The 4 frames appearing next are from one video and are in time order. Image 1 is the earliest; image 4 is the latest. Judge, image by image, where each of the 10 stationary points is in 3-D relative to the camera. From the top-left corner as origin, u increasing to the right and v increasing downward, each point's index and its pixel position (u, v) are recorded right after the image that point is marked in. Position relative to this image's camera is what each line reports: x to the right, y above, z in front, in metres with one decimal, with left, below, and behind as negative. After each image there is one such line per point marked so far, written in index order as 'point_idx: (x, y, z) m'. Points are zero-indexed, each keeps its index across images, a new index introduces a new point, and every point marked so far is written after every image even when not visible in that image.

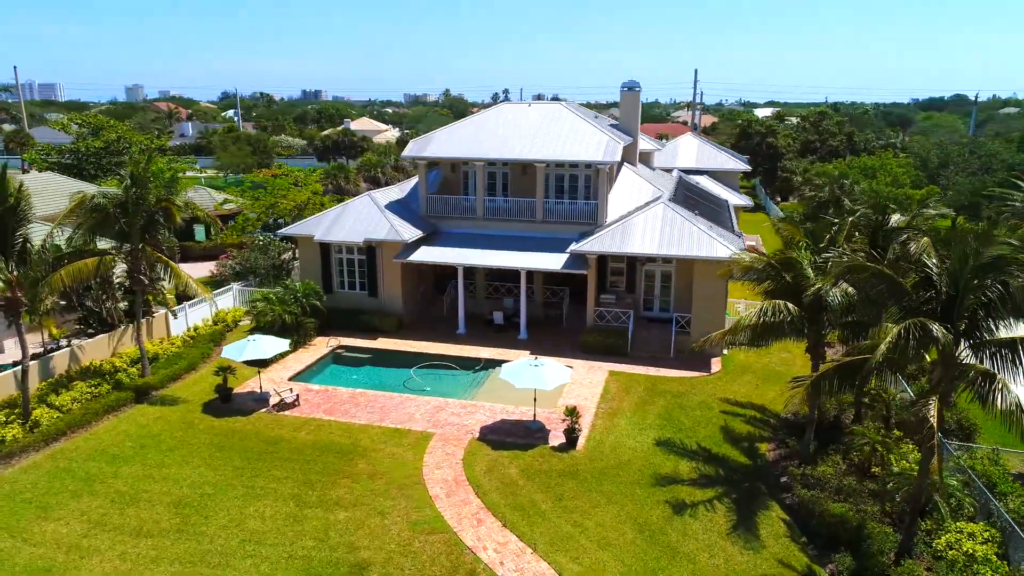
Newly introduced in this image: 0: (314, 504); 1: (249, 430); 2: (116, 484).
0: (-3.7, -4.0, +13.3) m
1: (-5.9, -3.2, +16.0) m
2: (-7.8, -3.9, +13.9) m
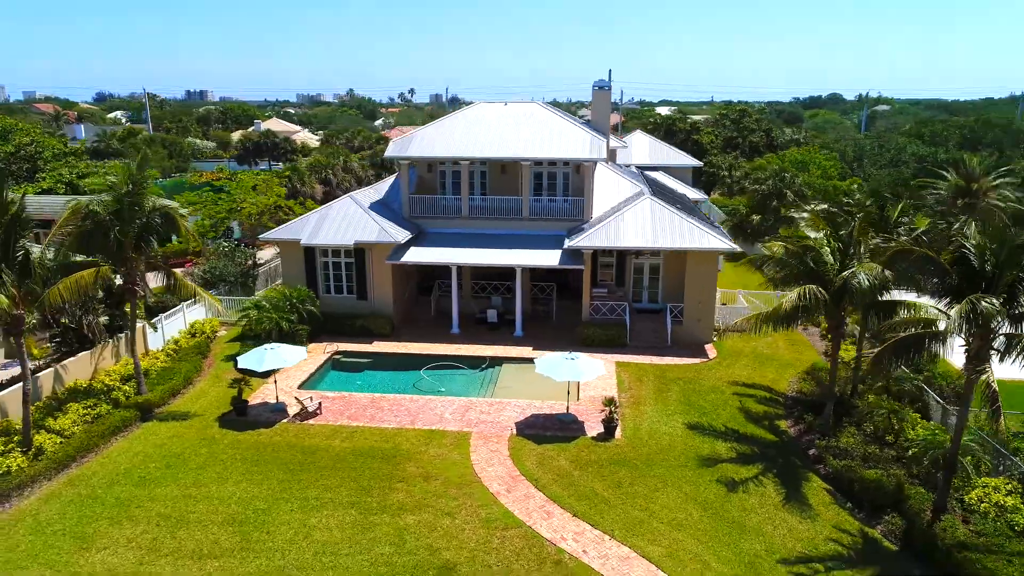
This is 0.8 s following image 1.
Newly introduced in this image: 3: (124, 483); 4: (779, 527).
0: (-2.5, -4.1, +13.1) m
1: (-5.0, -3.3, +15.4) m
2: (-6.6, -4.1, +13.1) m
3: (-7.6, -3.8, +13.9) m
4: (+4.8, -4.3, +12.7) m
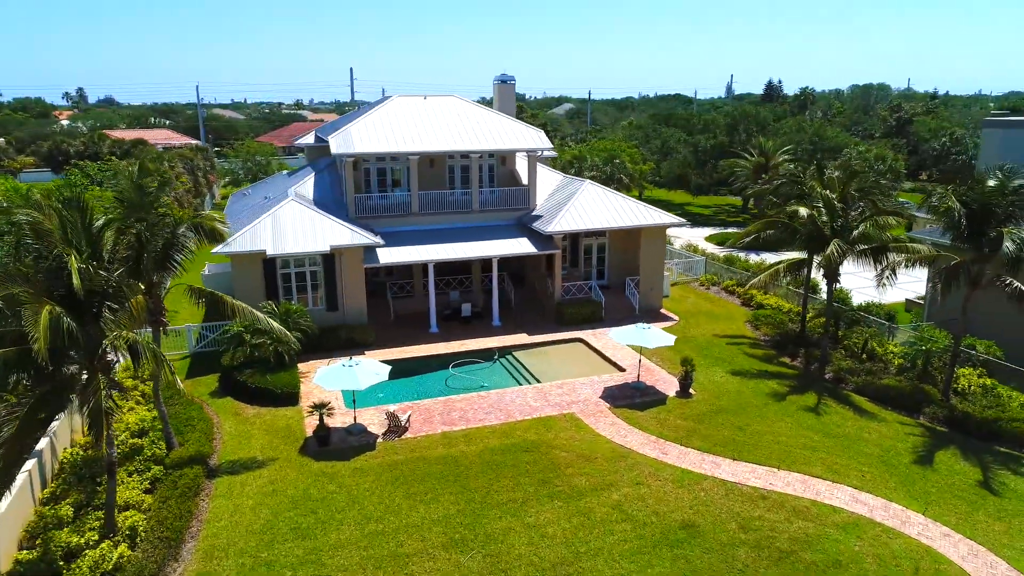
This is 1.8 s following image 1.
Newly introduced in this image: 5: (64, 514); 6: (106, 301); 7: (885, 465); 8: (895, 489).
0: (+1.2, -3.8, +13.1) m
1: (-2.2, -3.4, +14.2) m
2: (-2.6, -4.3, +11.4) m
3: (-3.8, -4.2, +11.7) m
4: (+8.0, -3.2, +15.7) m
5: (-7.4, -3.7, +11.7) m
6: (-5.9, -0.2, +10.3) m
7: (+7.6, -3.6, +14.4) m
8: (+7.4, -3.9, +13.6) m
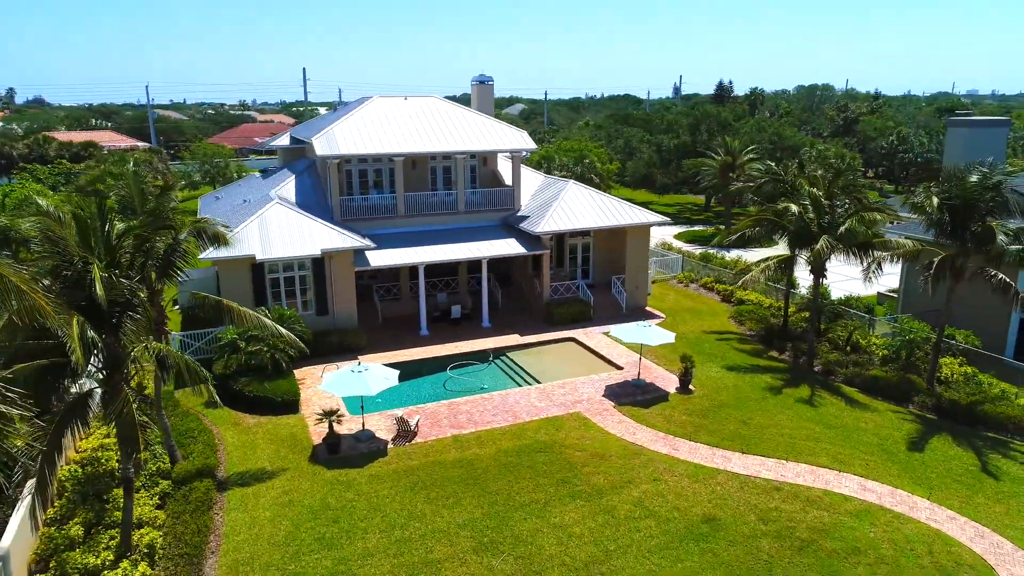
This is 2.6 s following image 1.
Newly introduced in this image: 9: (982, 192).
0: (+1.6, -3.8, +13.1) m
1: (-1.9, -3.5, +14.0) m
2: (-2.0, -4.3, +11.3) m
3: (-3.3, -4.3, +11.4) m
4: (+8.1, -3.1, +16.2) m
5: (-6.9, -3.9, +11.1) m
6: (-5.4, -0.3, +9.9) m
7: (+7.9, -3.5, +14.9) m
8: (+7.7, -3.8, +14.1) m
9: (+10.8, +2.2, +16.4) m
